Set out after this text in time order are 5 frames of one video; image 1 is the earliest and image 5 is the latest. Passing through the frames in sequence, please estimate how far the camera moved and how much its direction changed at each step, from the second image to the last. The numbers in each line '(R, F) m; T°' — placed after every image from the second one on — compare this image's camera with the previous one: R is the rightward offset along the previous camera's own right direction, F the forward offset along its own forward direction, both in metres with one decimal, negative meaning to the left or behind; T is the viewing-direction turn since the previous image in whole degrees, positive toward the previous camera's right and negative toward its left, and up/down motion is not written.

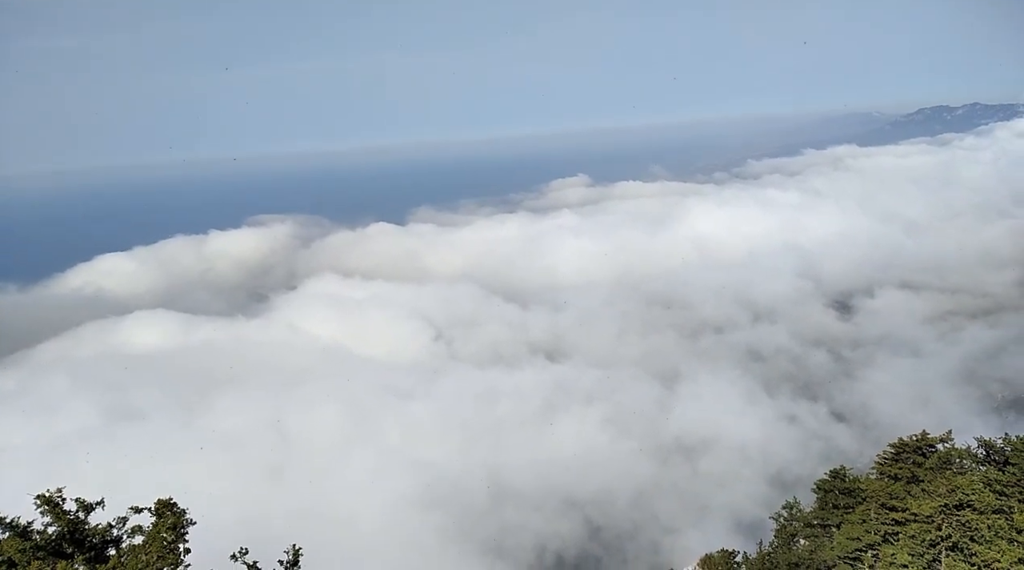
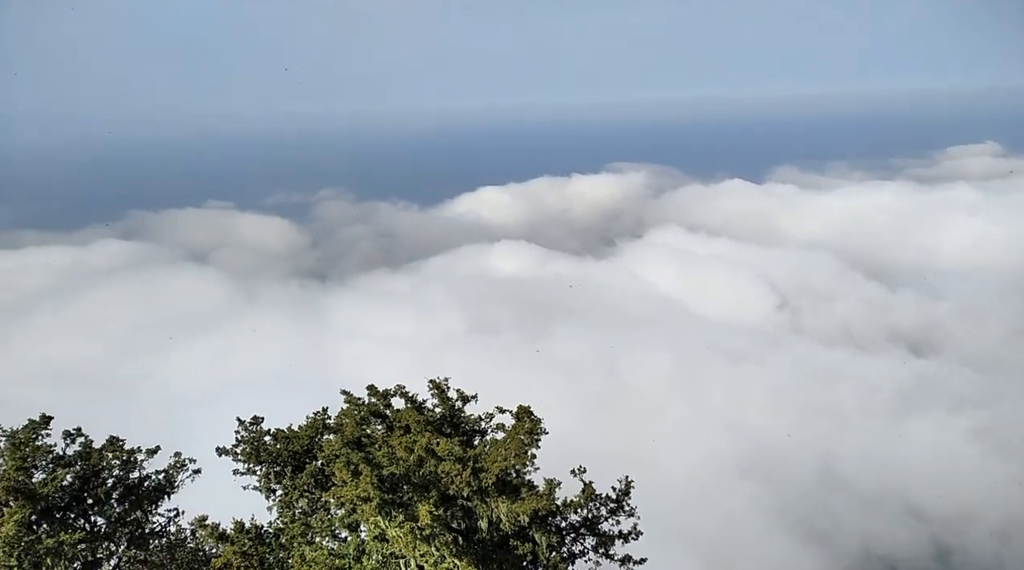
(-0.7, -2.4) m; -21°
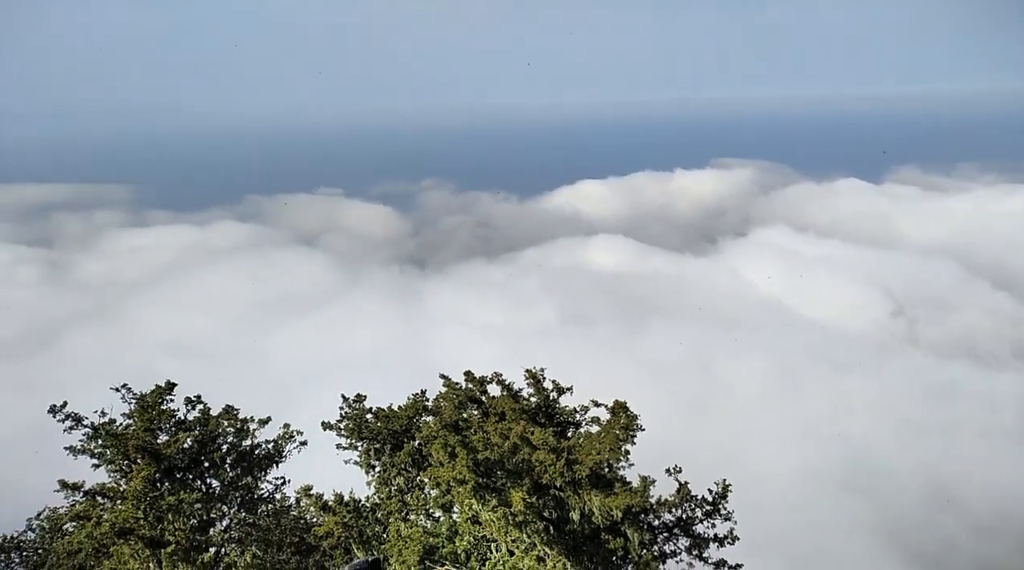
(0.0, -0.6) m; -6°
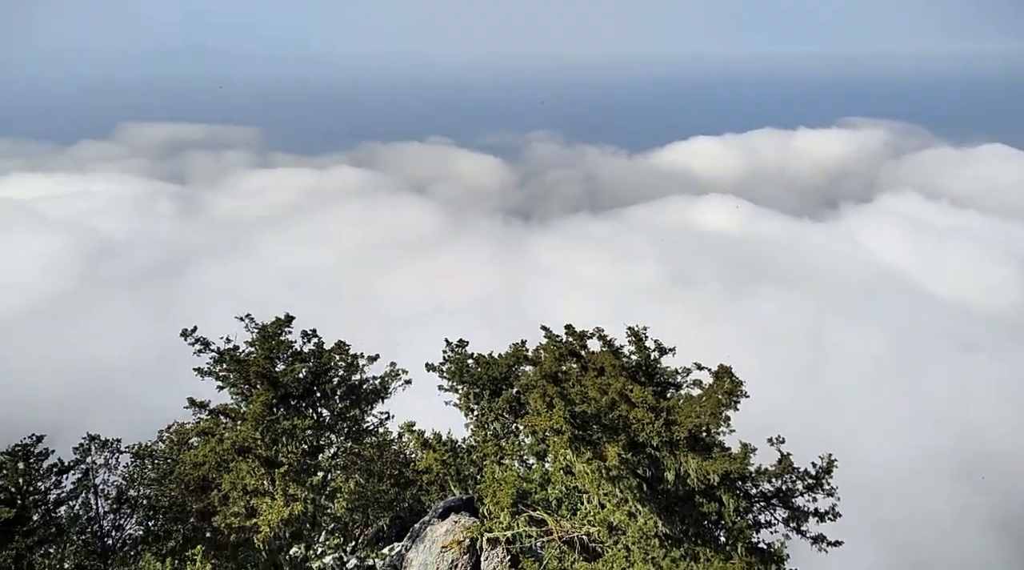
(+0.3, -0.8) m; -7°
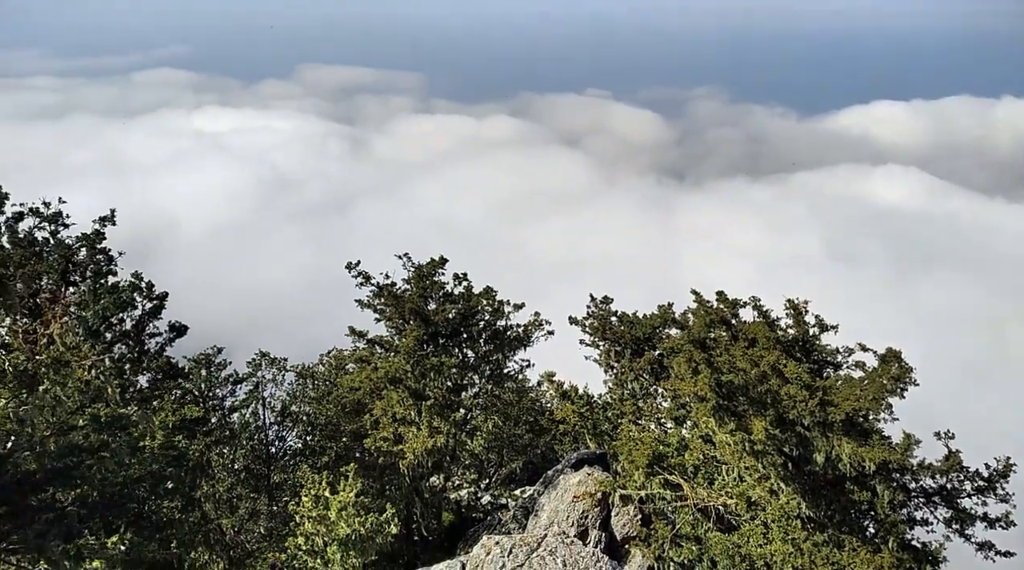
(+0.8, -0.4) m; -10°
